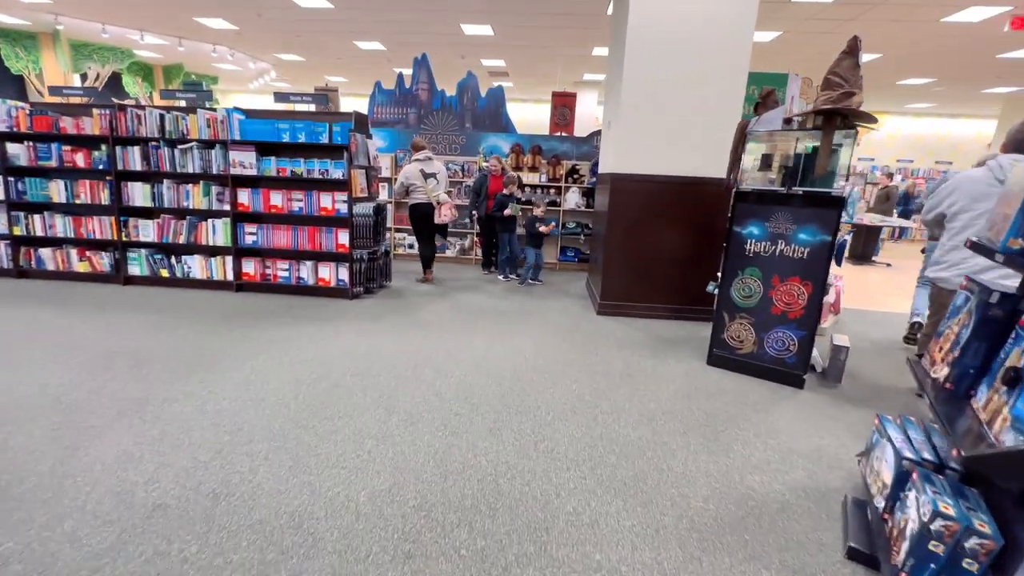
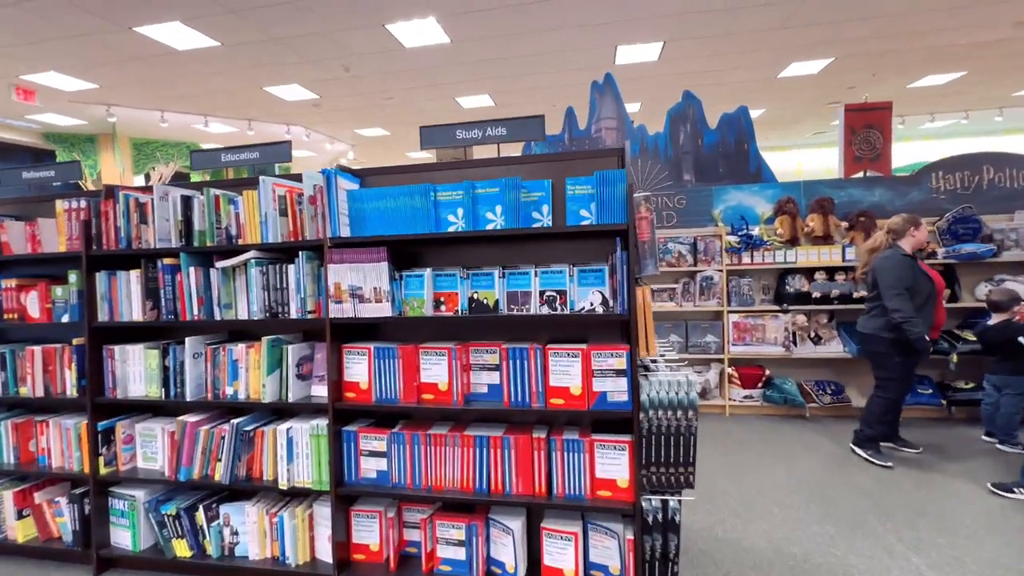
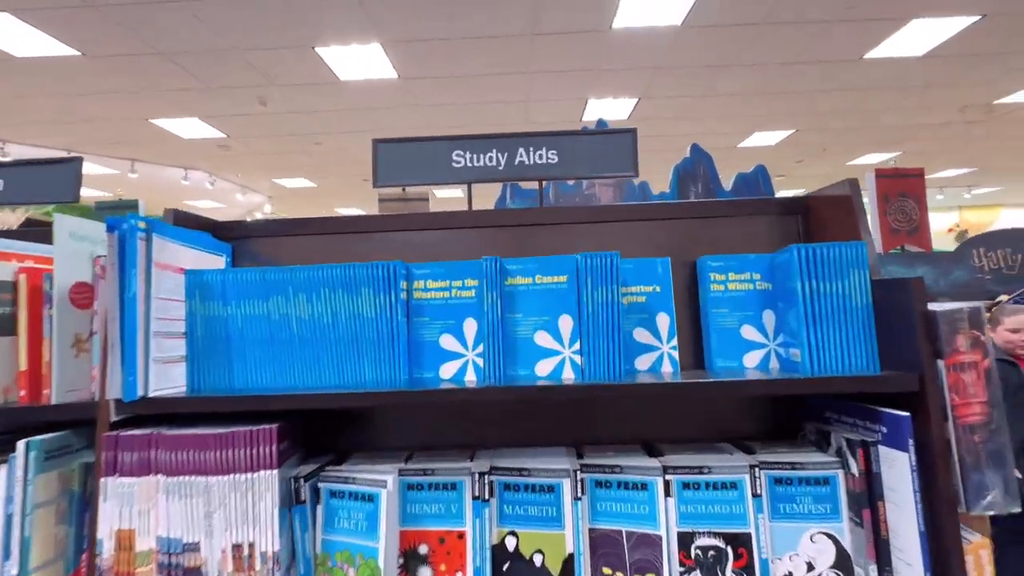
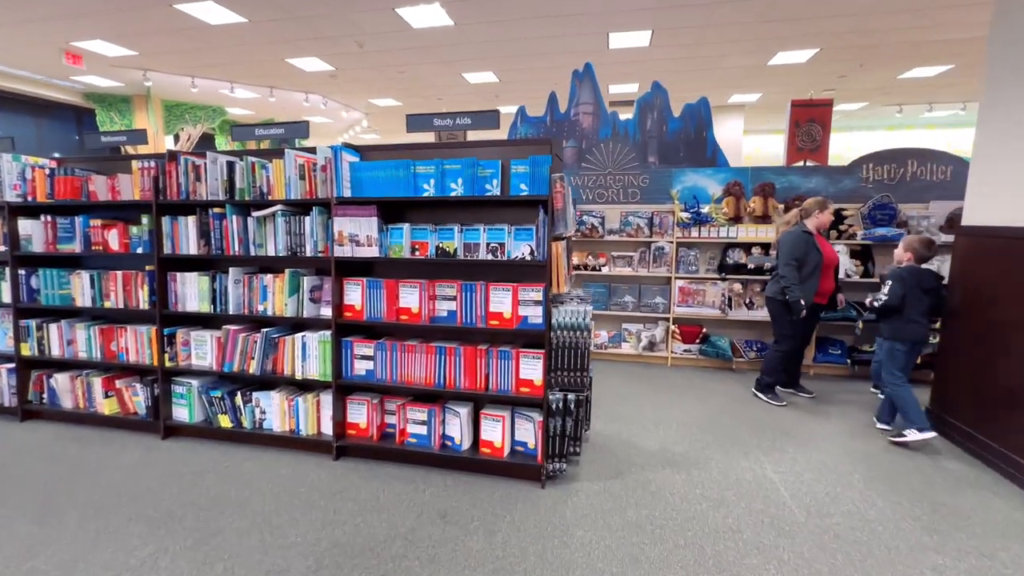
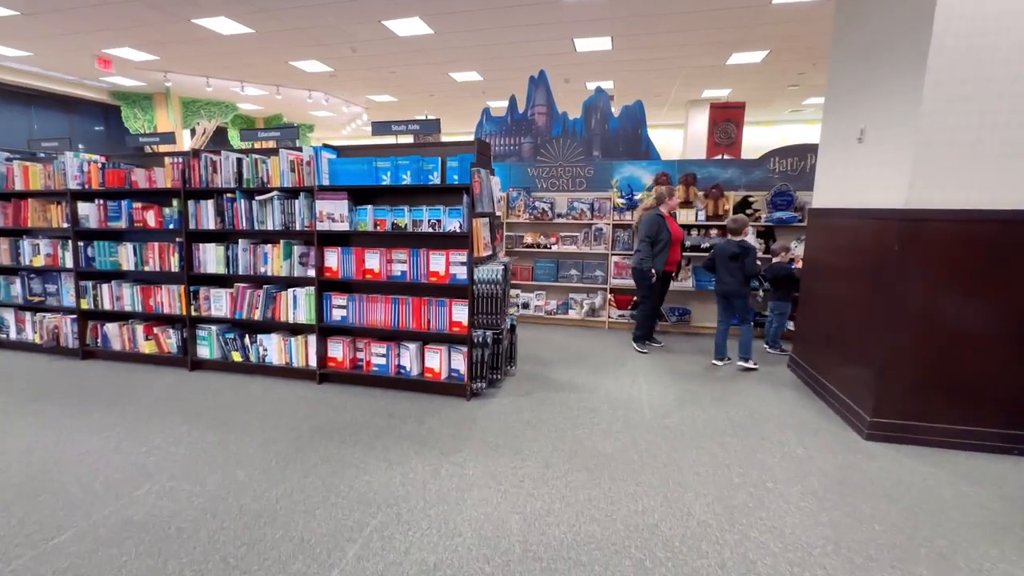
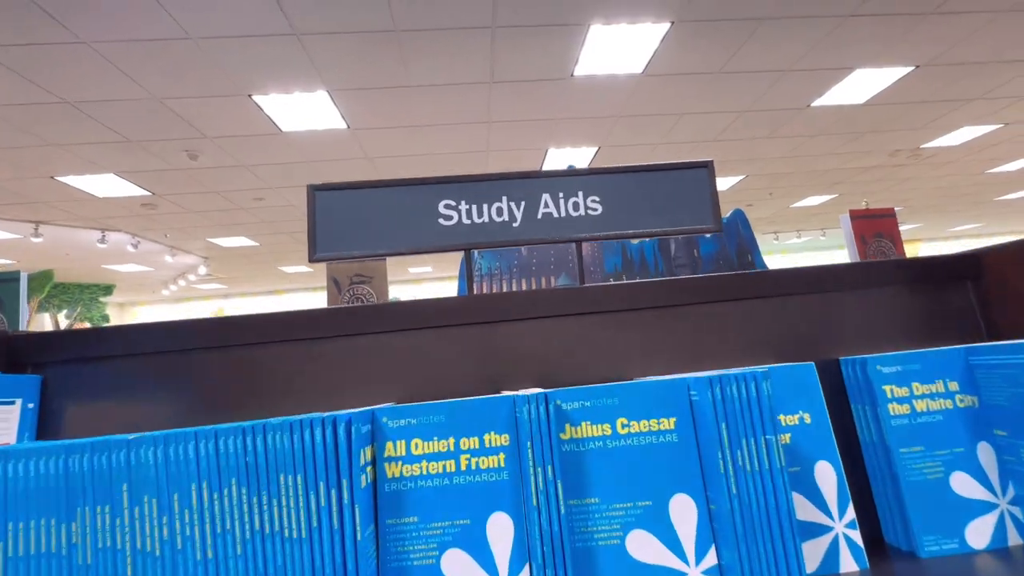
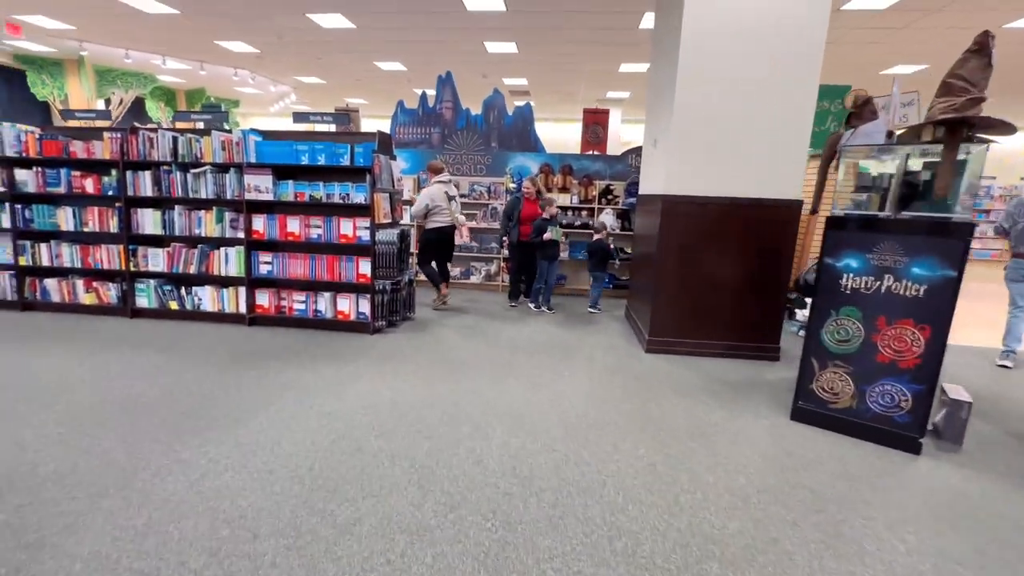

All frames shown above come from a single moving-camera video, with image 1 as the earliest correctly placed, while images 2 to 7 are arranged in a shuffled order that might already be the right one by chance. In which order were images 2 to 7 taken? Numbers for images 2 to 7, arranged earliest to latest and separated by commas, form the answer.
7, 5, 4, 2, 3, 6
